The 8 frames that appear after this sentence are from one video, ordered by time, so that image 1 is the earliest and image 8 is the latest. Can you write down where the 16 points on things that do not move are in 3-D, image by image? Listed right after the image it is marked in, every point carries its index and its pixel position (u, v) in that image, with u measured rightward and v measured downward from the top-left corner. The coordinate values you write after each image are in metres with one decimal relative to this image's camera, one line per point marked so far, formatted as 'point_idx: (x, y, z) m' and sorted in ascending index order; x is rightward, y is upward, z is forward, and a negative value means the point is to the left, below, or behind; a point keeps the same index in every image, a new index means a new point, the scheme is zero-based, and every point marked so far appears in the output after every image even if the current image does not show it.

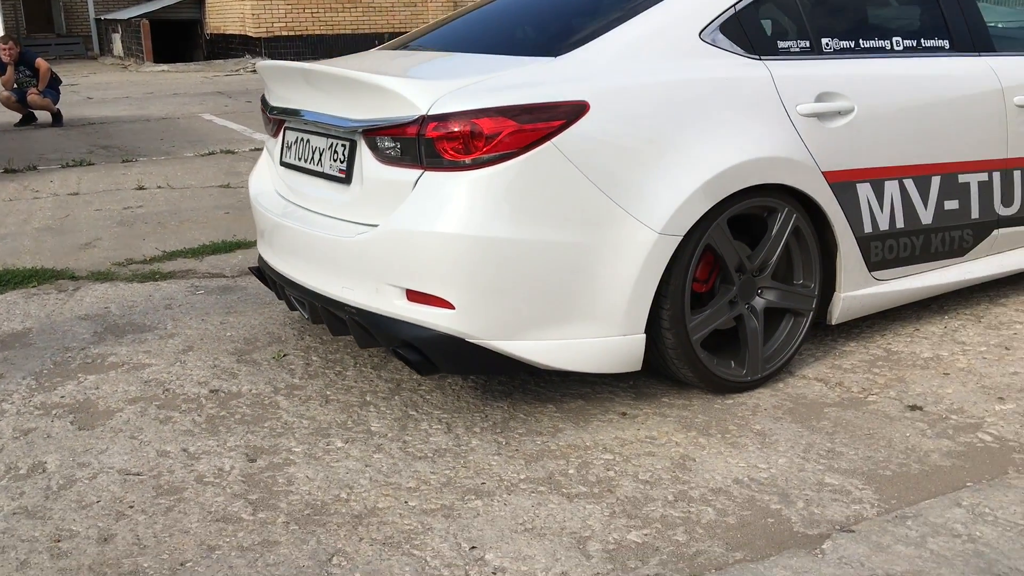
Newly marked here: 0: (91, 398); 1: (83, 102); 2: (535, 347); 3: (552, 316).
0: (-1.4, -0.4, +3.3) m
1: (-6.5, +2.8, +15.2) m
2: (+0.1, -0.2, +2.8) m
3: (+0.1, -0.1, +2.8) m
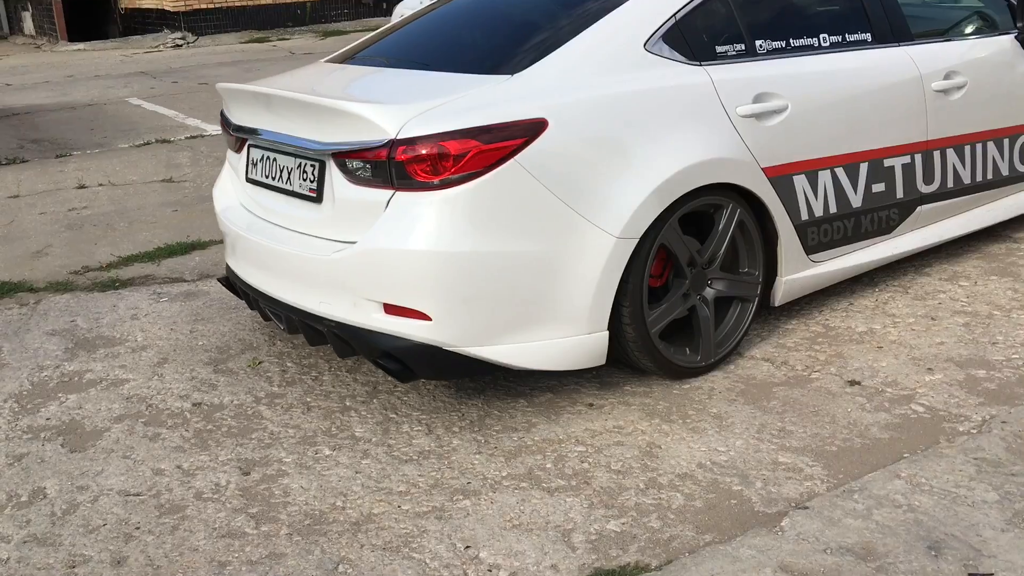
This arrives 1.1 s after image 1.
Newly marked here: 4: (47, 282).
0: (-1.5, -0.4, +3.4) m
1: (-7.5, +3.0, +14.8) m
2: (0.0, -0.2, +3.0) m
3: (0.0, -0.1, +3.0) m
4: (-2.3, 0.0, +5.0) m
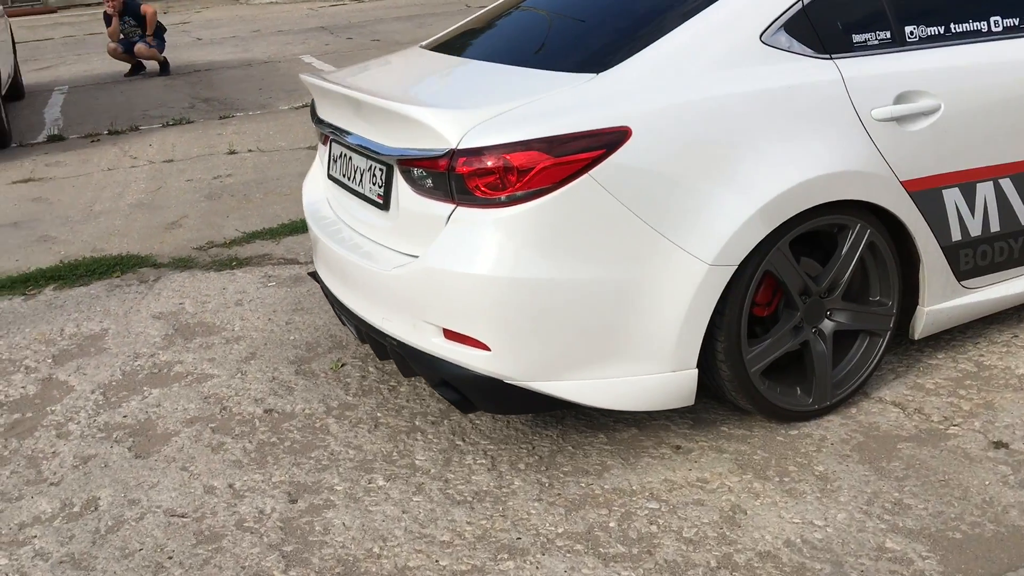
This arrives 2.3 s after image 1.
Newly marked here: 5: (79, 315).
0: (-1.2, -0.4, +3.3) m
1: (-4.9, +3.8, +15.4) m
2: (+0.2, -0.3, +2.7) m
3: (+0.2, -0.2, +2.6) m
4: (-1.7, +0.2, +5.0) m
5: (-1.9, -0.1, +4.3) m
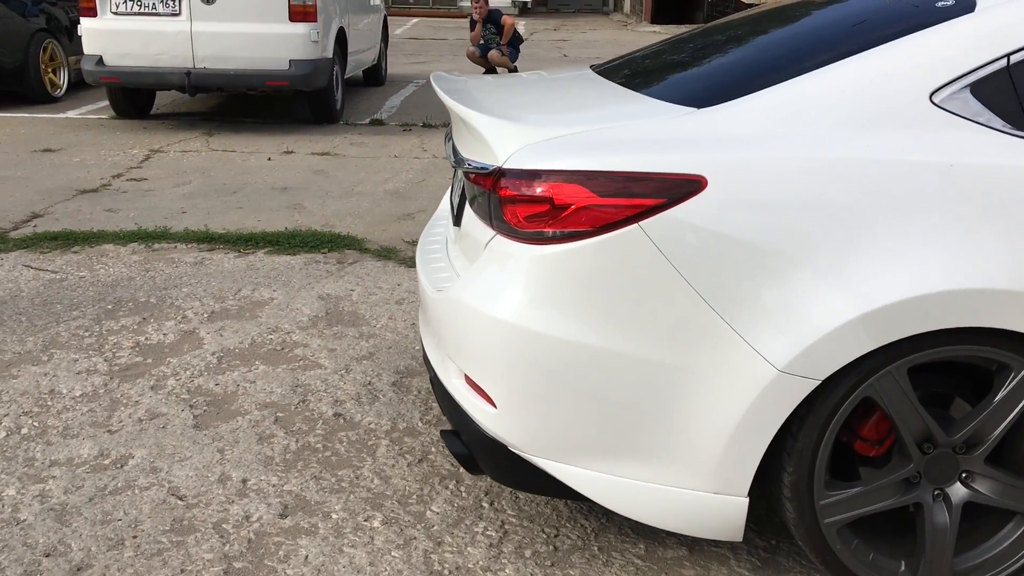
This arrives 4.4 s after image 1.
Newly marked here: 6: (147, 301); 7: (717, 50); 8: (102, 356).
0: (-0.9, -0.3, +3.3) m
1: (+0.7, +3.7, +15.9) m
2: (+0.2, -0.4, +2.2) m
3: (+0.2, -0.3, +2.2) m
4: (-0.7, +0.2, +5.0) m
5: (-1.1, 0.0, +4.4) m
6: (-1.5, -0.1, +4.1) m
7: (+0.6, +0.7, +2.8) m
8: (-1.5, -0.2, +3.5) m
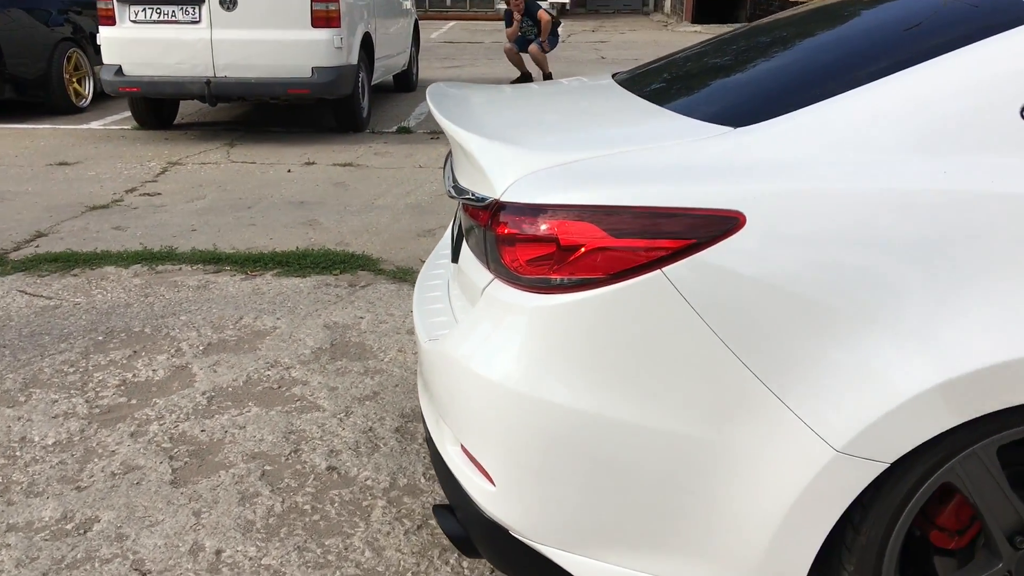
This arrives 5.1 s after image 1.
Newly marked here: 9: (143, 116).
0: (-0.9, -0.5, +3.0) m
1: (+1.3, +3.5, +15.5) m
2: (+0.2, -0.5, +1.8) m
3: (+0.2, -0.4, +1.8) m
4: (-0.6, +0.1, +4.7) m
5: (-1.0, -0.1, +4.1) m
6: (-1.4, -0.2, +3.8) m
7: (+0.6, +0.6, +2.5) m
8: (-1.4, -0.4, +3.3) m
9: (-3.2, +1.5, +8.6) m
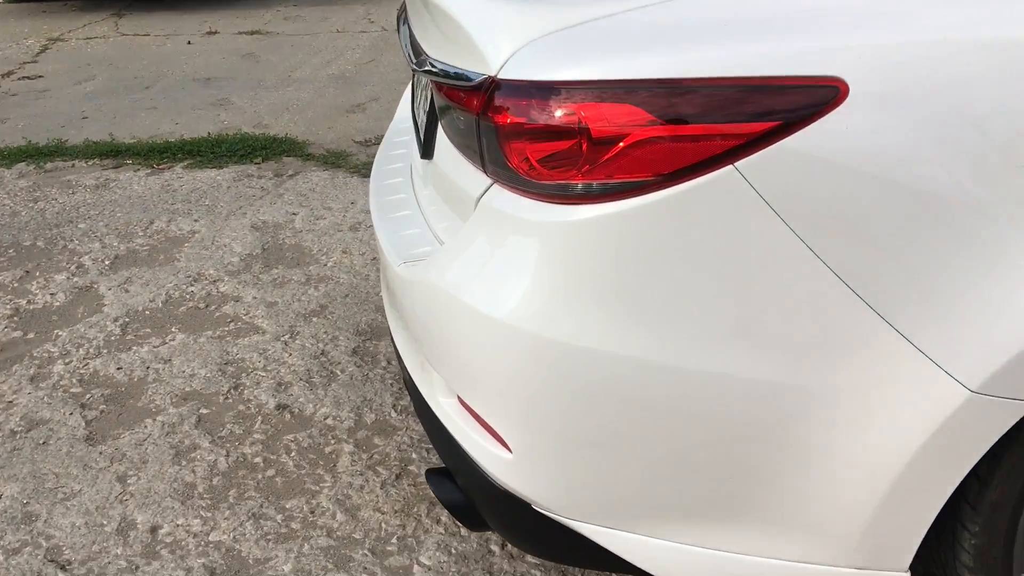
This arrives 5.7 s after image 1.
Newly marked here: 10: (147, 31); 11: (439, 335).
0: (-0.9, -0.2, +2.5) m
1: (0.0, +5.5, +14.5) m
2: (+0.2, -0.4, +1.4) m
3: (+0.3, -0.3, +1.4) m
4: (-0.8, +0.6, +4.1) m
5: (-1.2, +0.3, +3.6) m
6: (-1.6, +0.1, +3.3) m
7: (+0.5, +0.8, +2.0) m
8: (-1.5, -0.1, +2.7) m
9: (-3.8, +2.3, +7.6) m
10: (-2.4, +1.7, +6.6) m
11: (-0.1, -0.1, +1.5) m
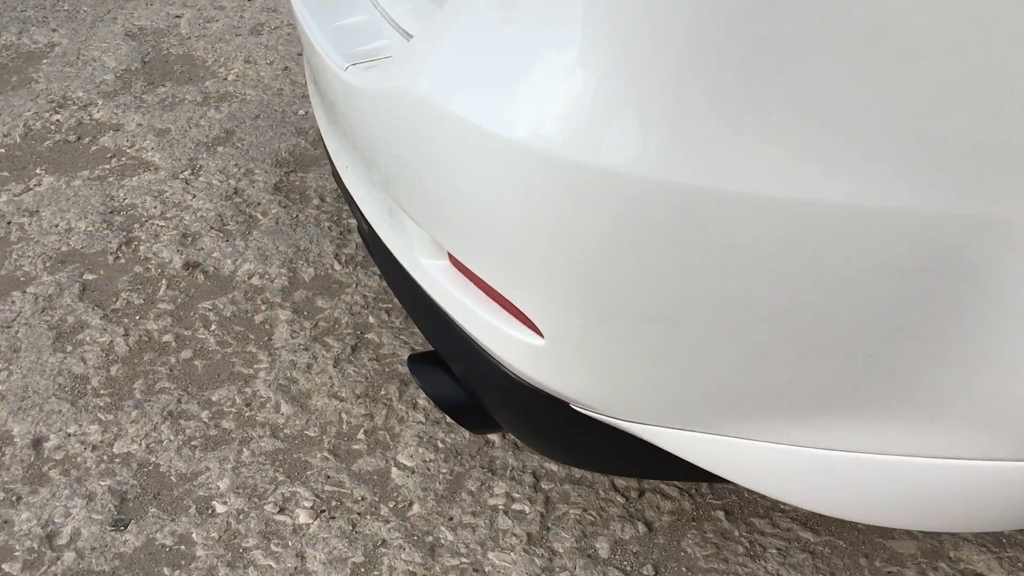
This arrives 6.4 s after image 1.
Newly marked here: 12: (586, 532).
0: (-1.0, +0.1, +1.9) m
1: (-1.6, +8.0, +12.6) m
2: (+0.3, -0.2, +1.0) m
3: (+0.3, -0.1, +1.0) m
4: (-1.0, +1.2, +3.4) m
5: (-1.4, +0.8, +2.9) m
6: (-1.7, +0.6, +2.6) m
7: (+0.5, +1.1, +1.3) m
8: (-1.6, +0.2, +2.1) m
9: (-4.5, +3.3, +6.2) m
10: (-3.0, +2.7, +5.5) m
11: (-0.1, +0.1, +1.0) m
12: (+0.1, -0.3, +1.3) m
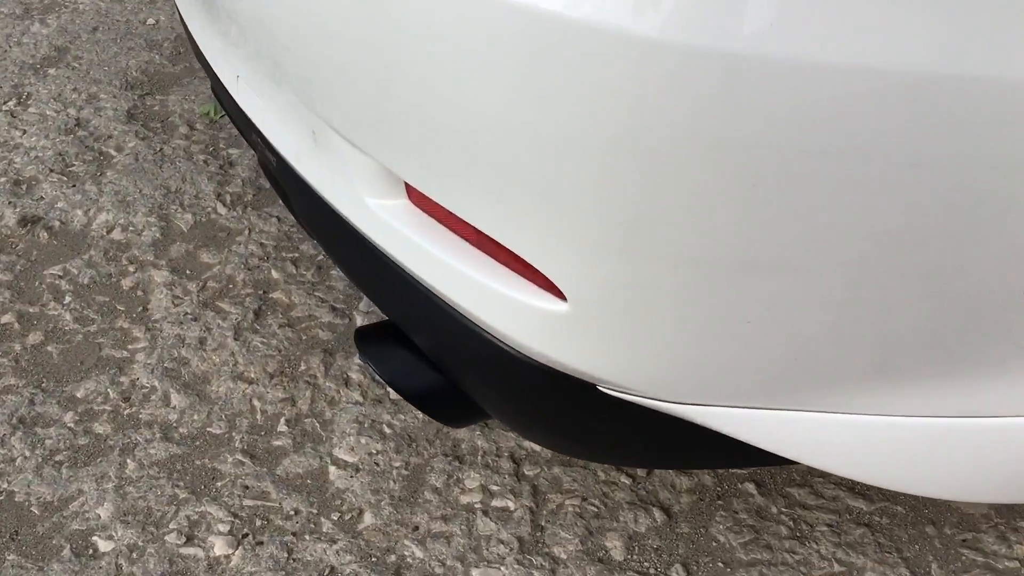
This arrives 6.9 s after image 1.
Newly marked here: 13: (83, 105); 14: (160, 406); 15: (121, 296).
0: (-1.1, +0.1, +1.5) m
1: (-3.7, +8.8, +11.3) m
2: (+0.3, -0.1, +0.8) m
3: (+0.3, 0.0, +0.7) m
4: (-1.4, +1.3, +2.8) m
5: (-1.7, +0.9, +2.3) m
6: (-2.0, +0.6, +2.0) m
7: (+0.3, +1.2, +1.0) m
8: (-1.7, +0.2, +1.5) m
9: (-5.4, +3.4, +5.0) m
10: (-3.7, +2.8, +4.5) m
11: (-0.1, +0.2, +0.7) m
12: (+0.1, -0.3, +1.0) m
13: (-0.7, +0.3, +1.7) m
14: (-0.4, -0.1, +1.2) m
15: (-0.5, 0.0, +1.3) m
